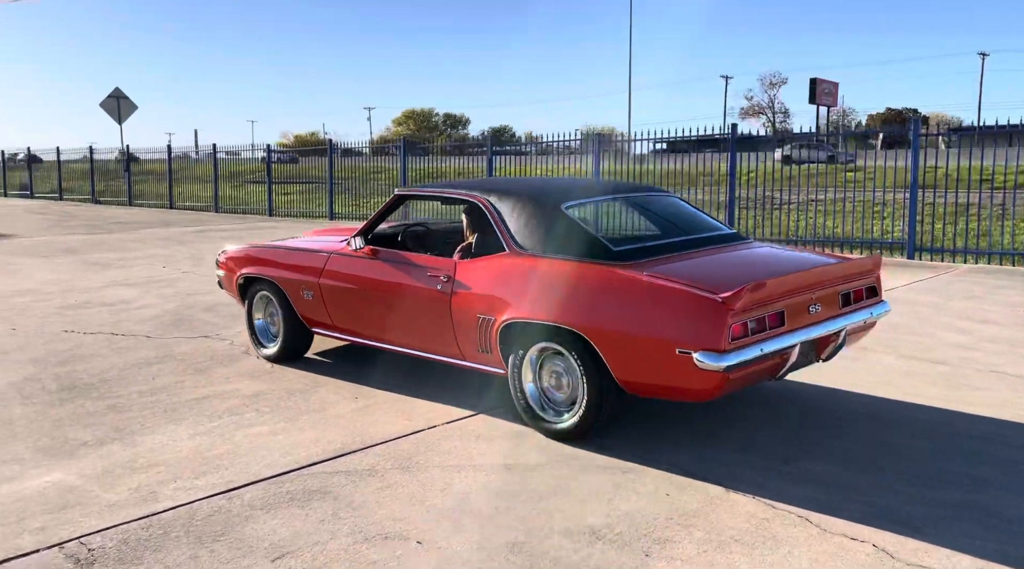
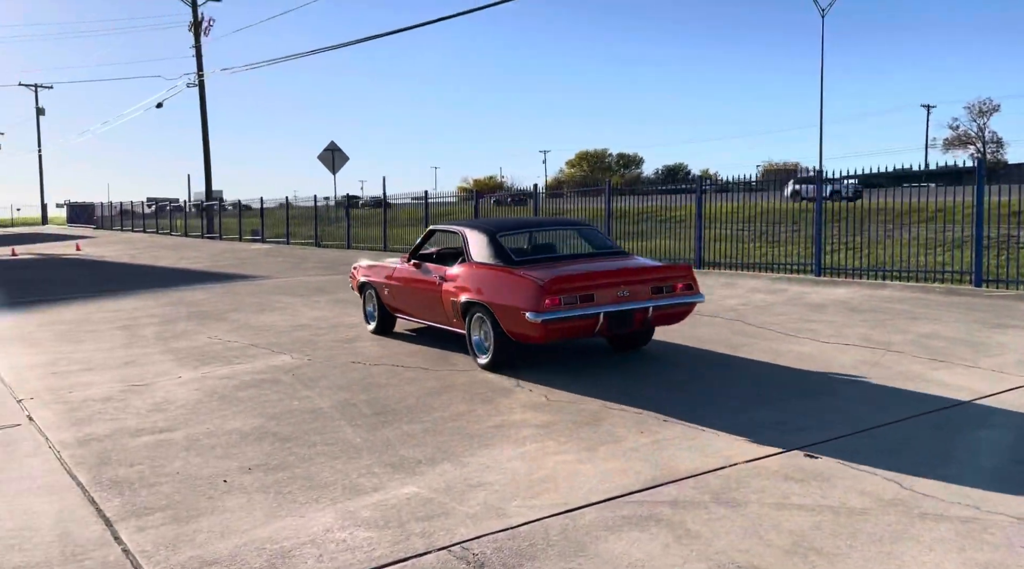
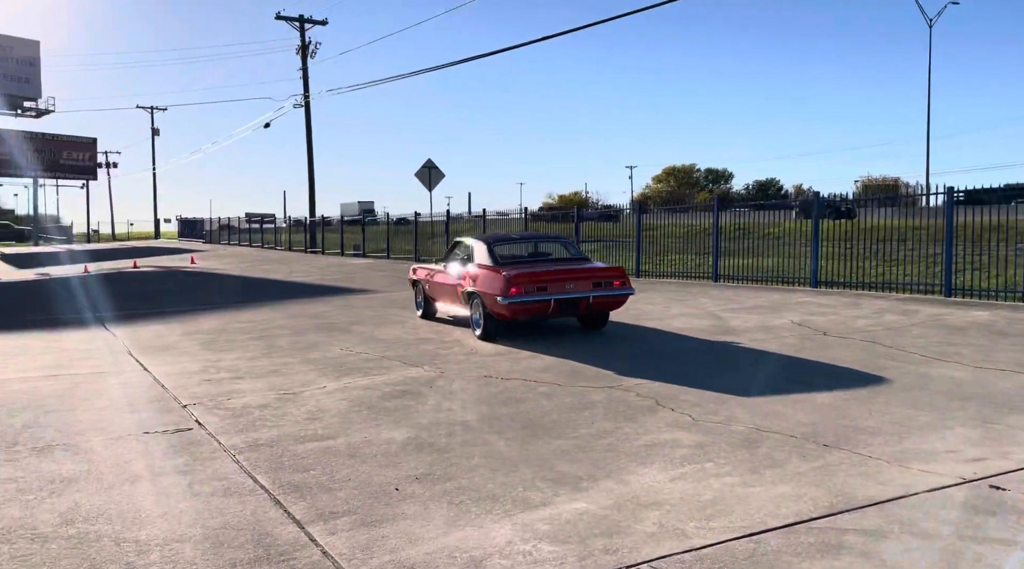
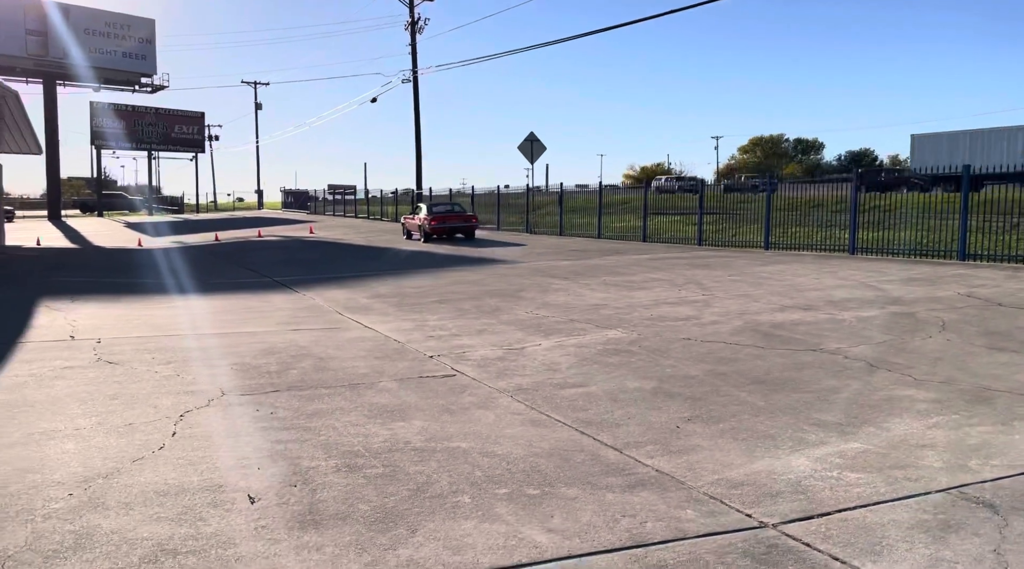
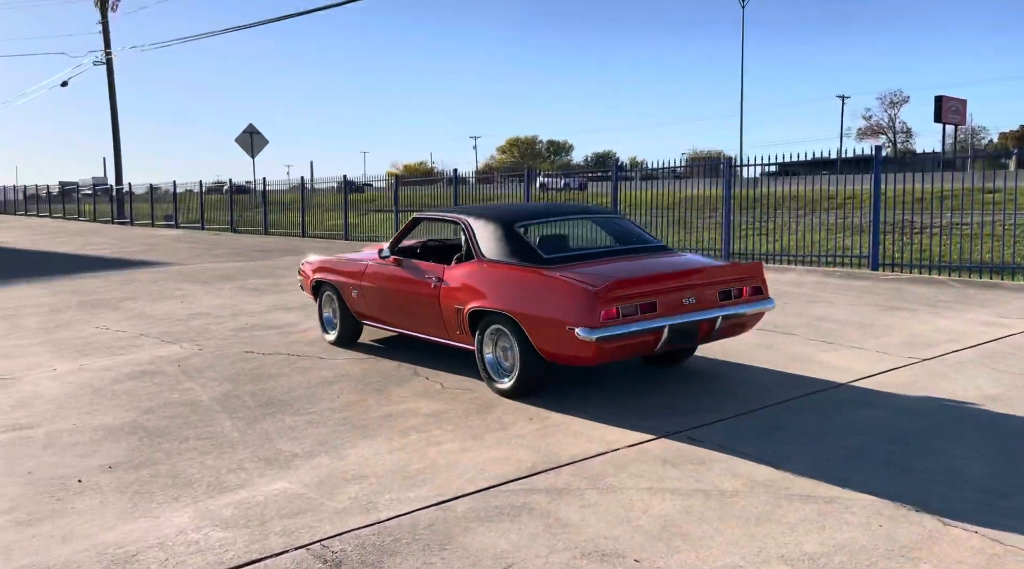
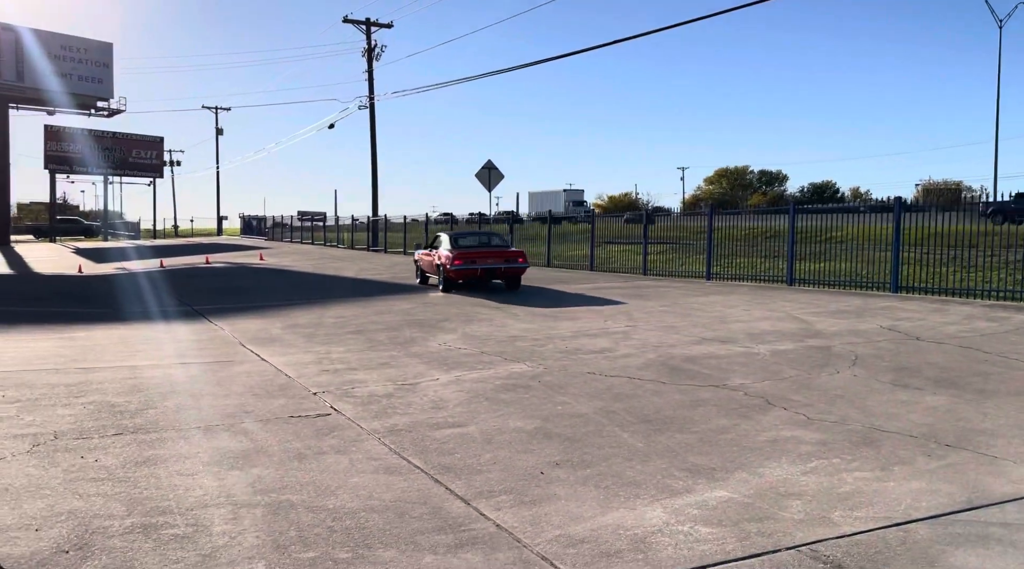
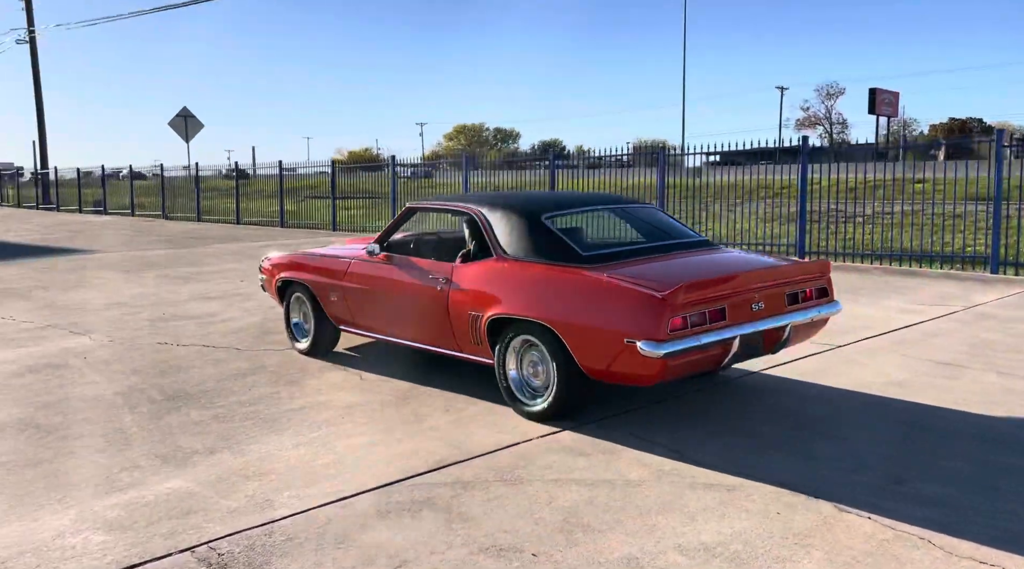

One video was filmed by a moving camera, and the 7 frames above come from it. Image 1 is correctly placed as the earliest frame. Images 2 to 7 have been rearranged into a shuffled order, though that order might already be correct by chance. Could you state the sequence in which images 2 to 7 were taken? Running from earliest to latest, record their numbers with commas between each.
7, 5, 2, 3, 6, 4
